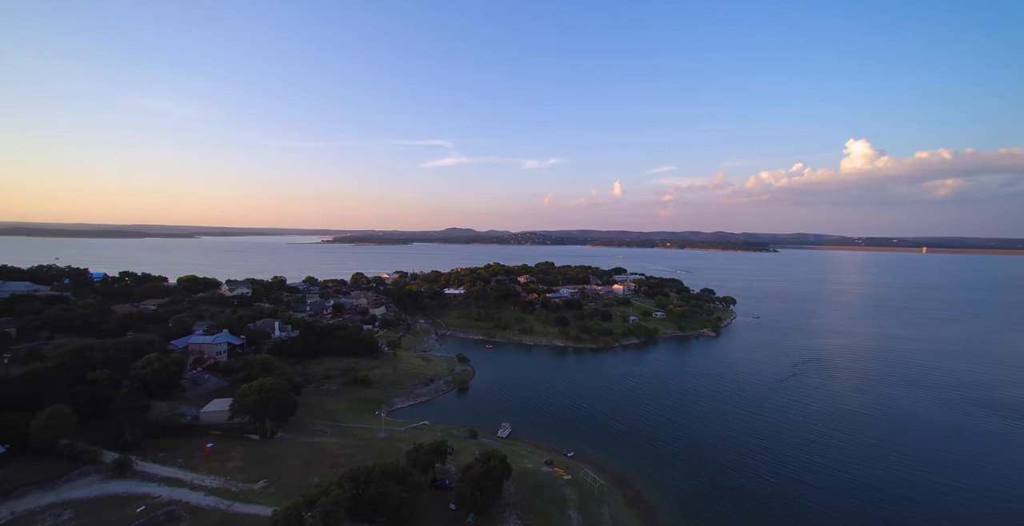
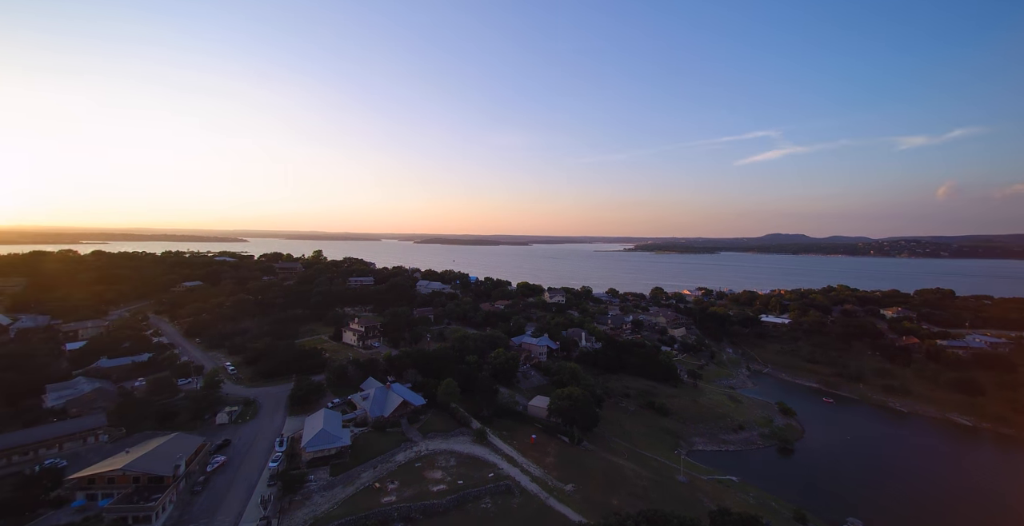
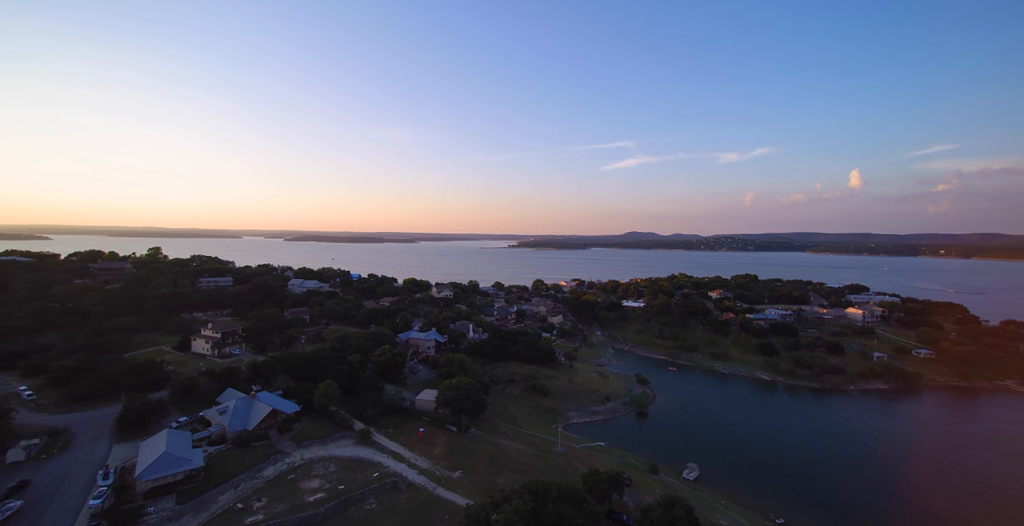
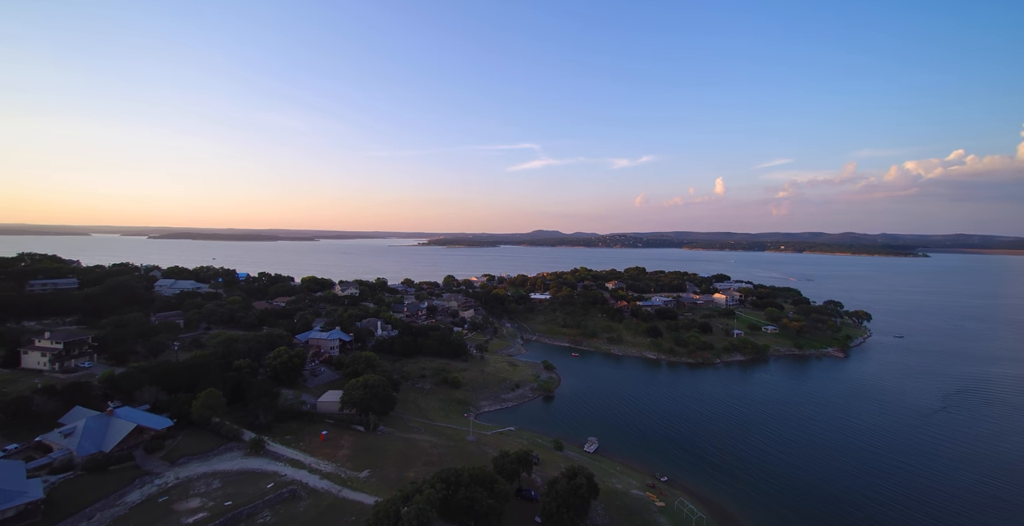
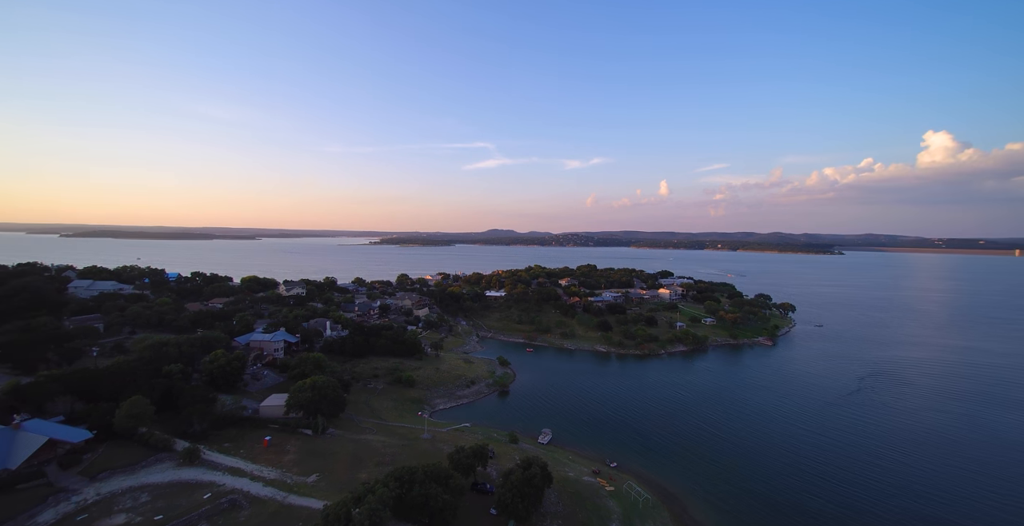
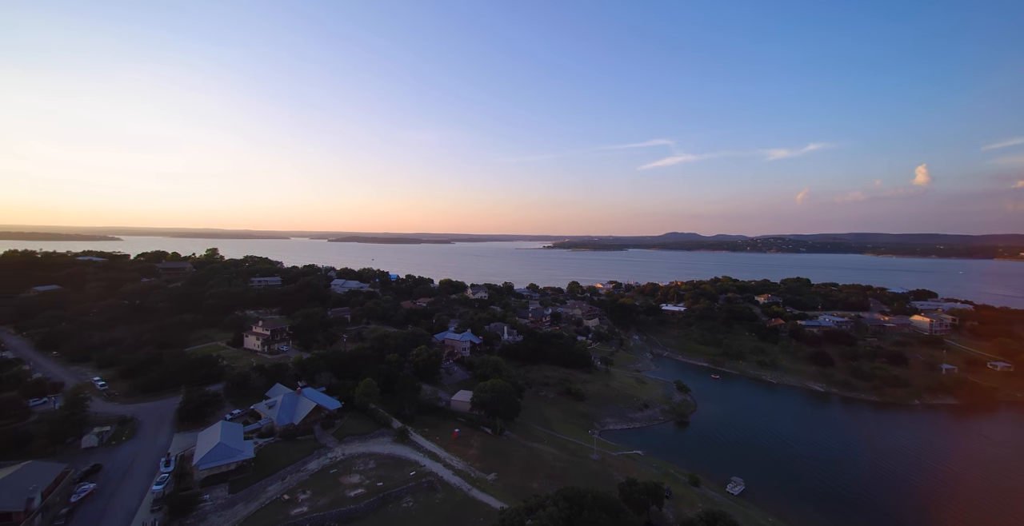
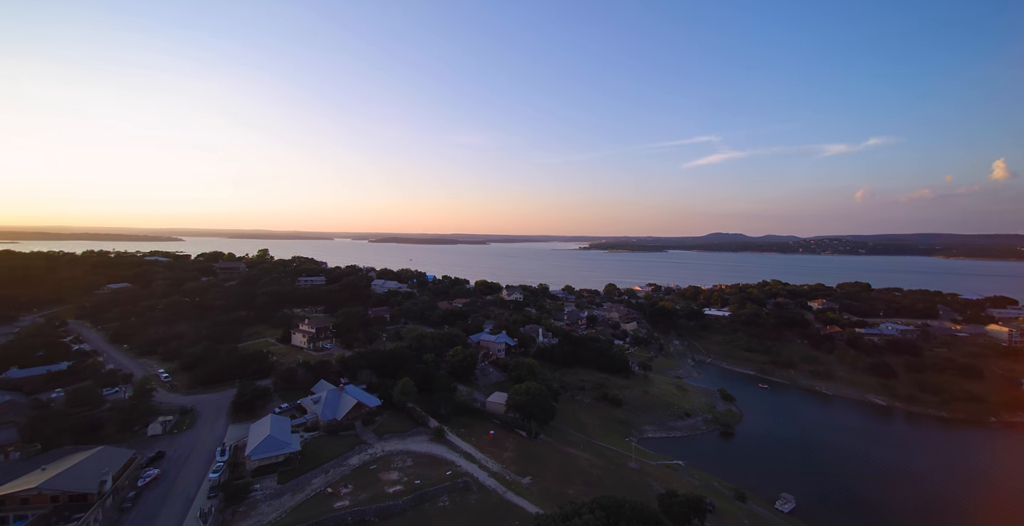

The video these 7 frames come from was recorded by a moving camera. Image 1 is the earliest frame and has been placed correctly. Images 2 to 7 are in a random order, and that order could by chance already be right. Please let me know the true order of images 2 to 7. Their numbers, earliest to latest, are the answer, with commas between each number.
5, 4, 3, 6, 7, 2
